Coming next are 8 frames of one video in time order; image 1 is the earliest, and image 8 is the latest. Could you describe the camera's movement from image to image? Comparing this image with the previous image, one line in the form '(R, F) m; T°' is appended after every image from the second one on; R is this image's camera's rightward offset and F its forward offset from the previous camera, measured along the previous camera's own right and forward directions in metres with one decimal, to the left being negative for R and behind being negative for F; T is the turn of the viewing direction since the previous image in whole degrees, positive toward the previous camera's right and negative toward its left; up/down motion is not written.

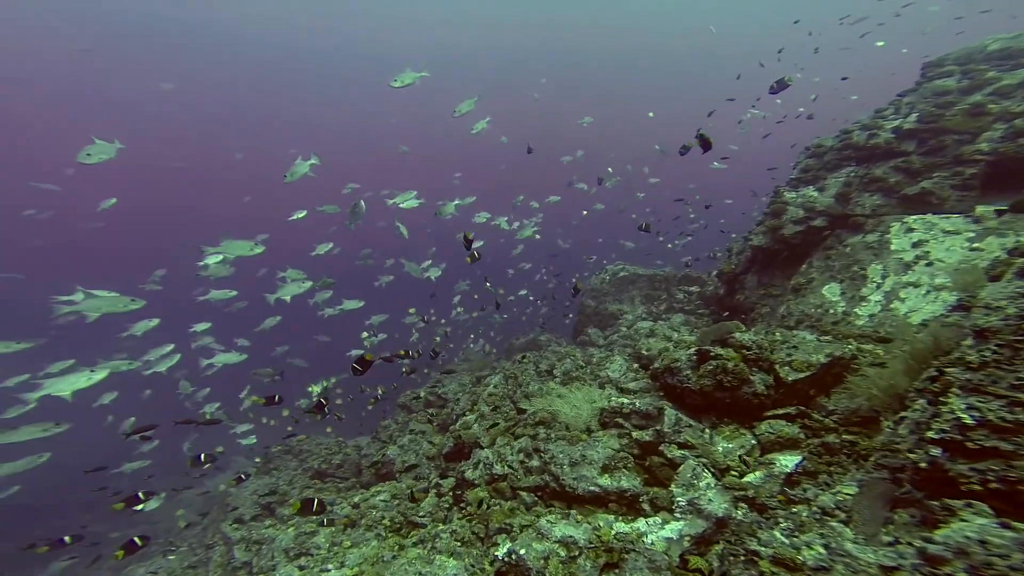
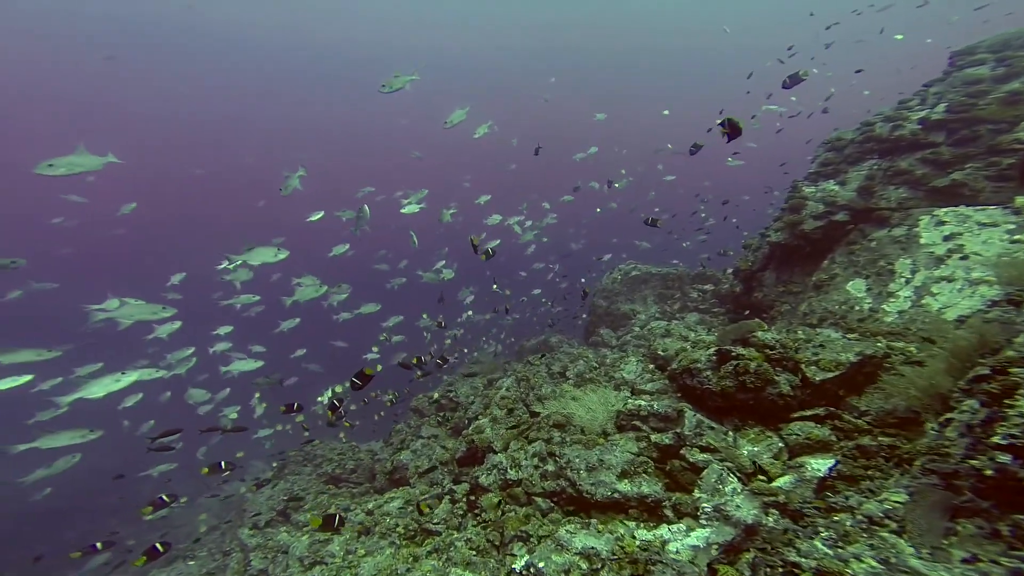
(-0.1, +0.1) m; -1°
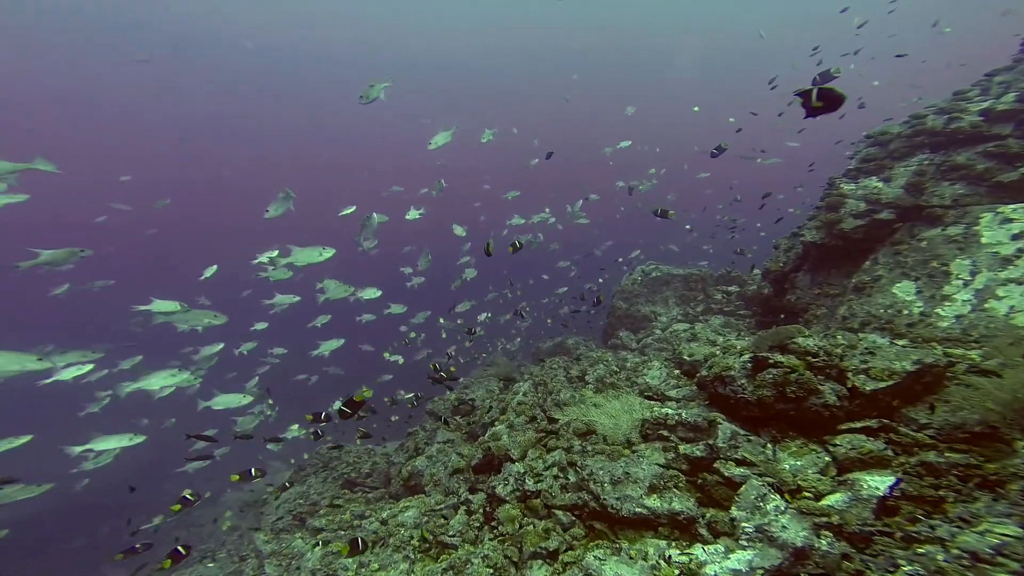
(-0.1, +0.2) m; -2°
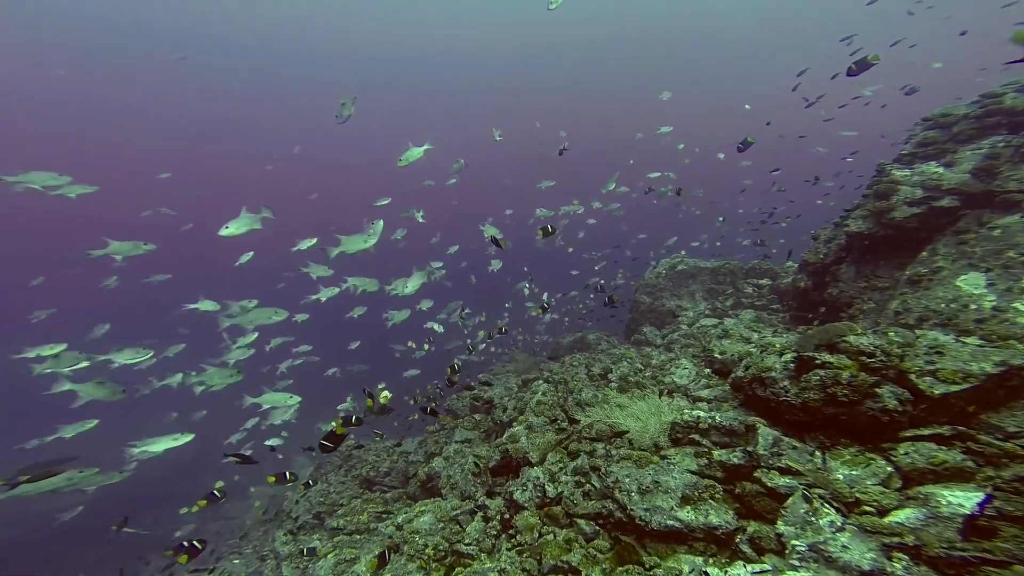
(0.0, +0.3) m; -3°
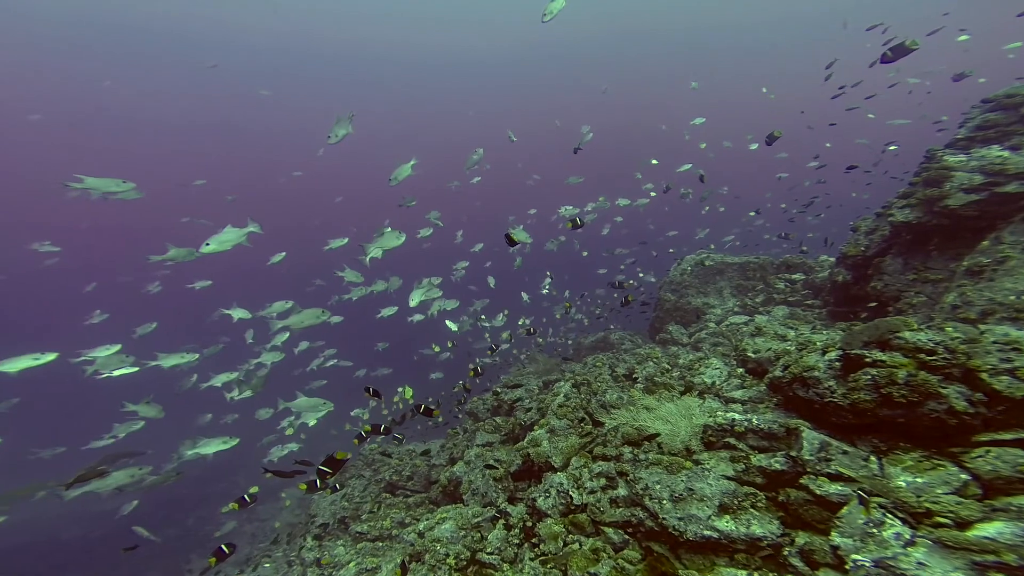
(0.0, +0.2) m; -3°
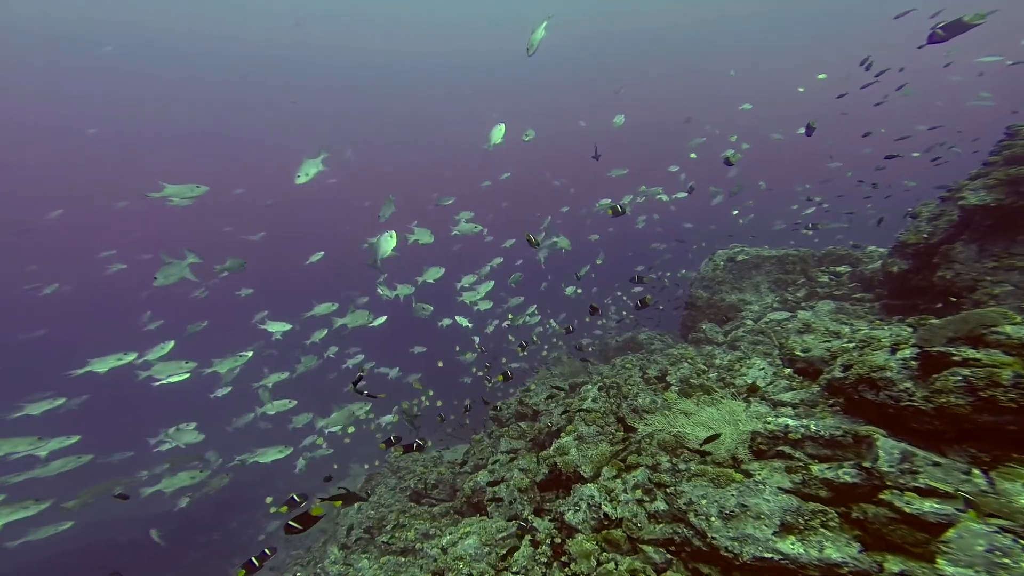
(0.0, +0.3) m; -3°
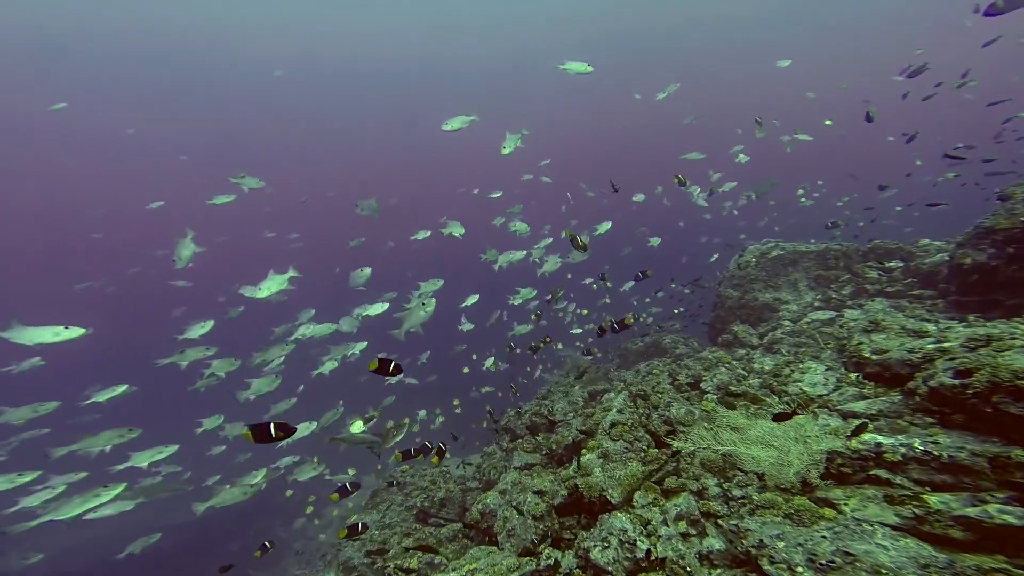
(-0.1, +0.8) m; -1°
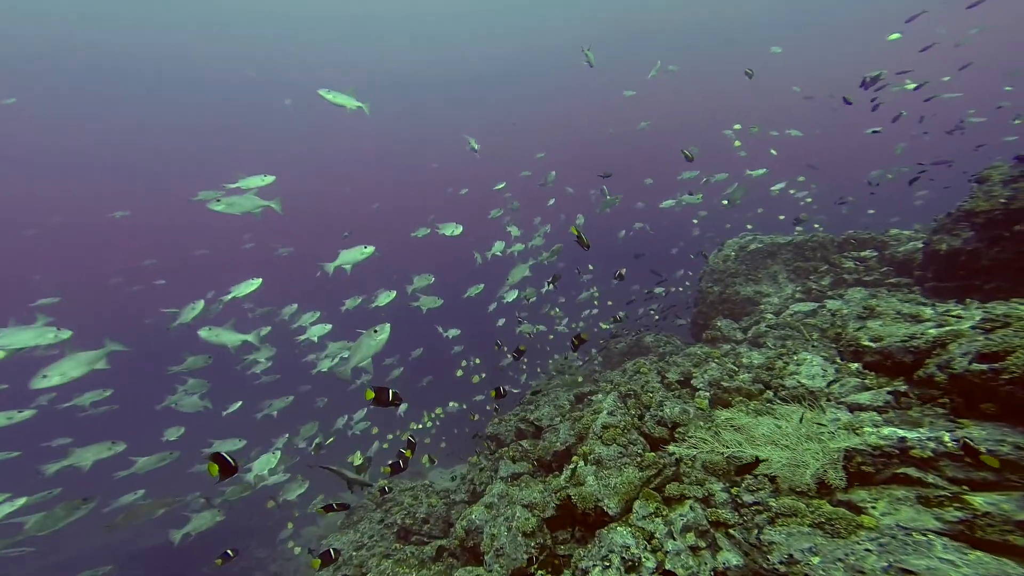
(-0.1, +0.4) m; +4°
